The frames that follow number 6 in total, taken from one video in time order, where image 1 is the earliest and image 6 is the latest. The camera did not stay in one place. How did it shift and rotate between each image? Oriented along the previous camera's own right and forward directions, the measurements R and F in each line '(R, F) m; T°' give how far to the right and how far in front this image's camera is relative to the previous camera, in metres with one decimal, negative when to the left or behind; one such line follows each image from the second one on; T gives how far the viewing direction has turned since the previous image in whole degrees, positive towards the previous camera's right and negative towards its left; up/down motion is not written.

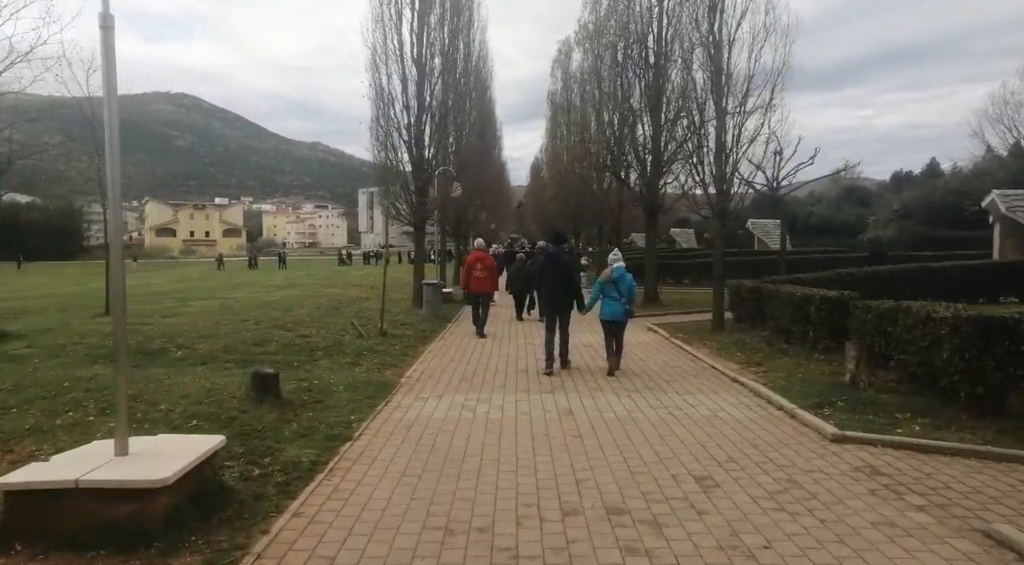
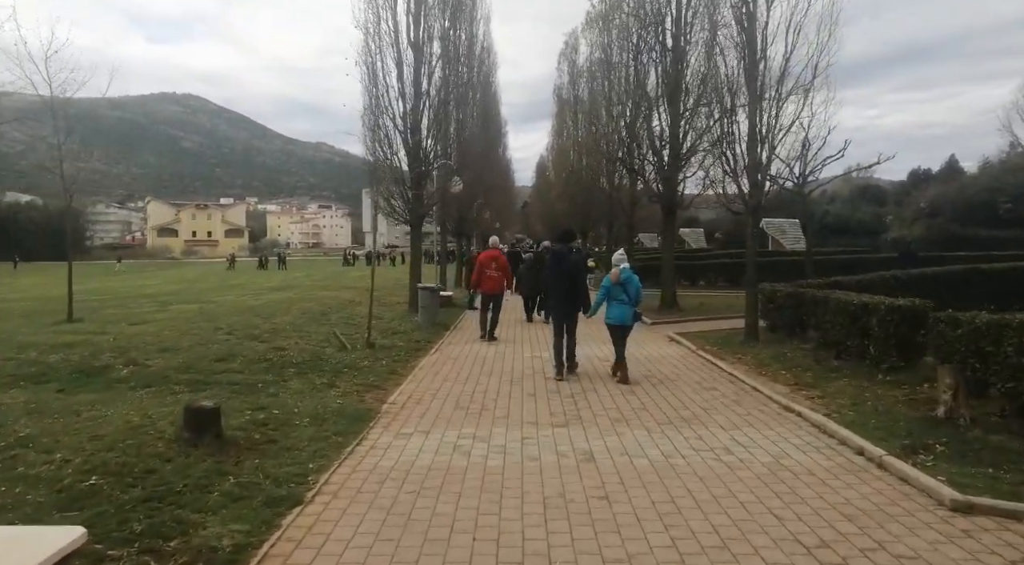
(0.0, +1.6) m; 0°
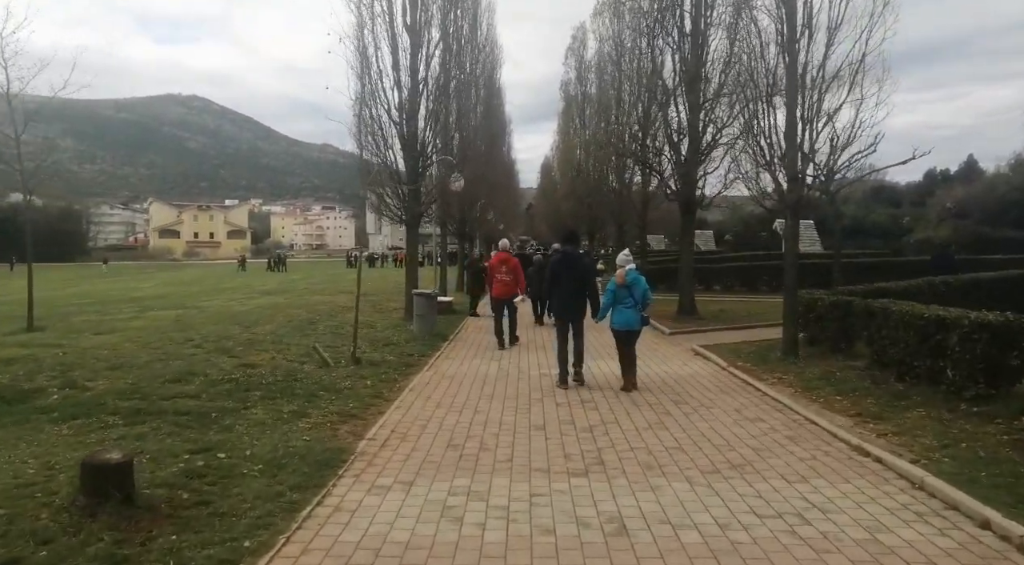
(0.0, +1.4) m; 0°
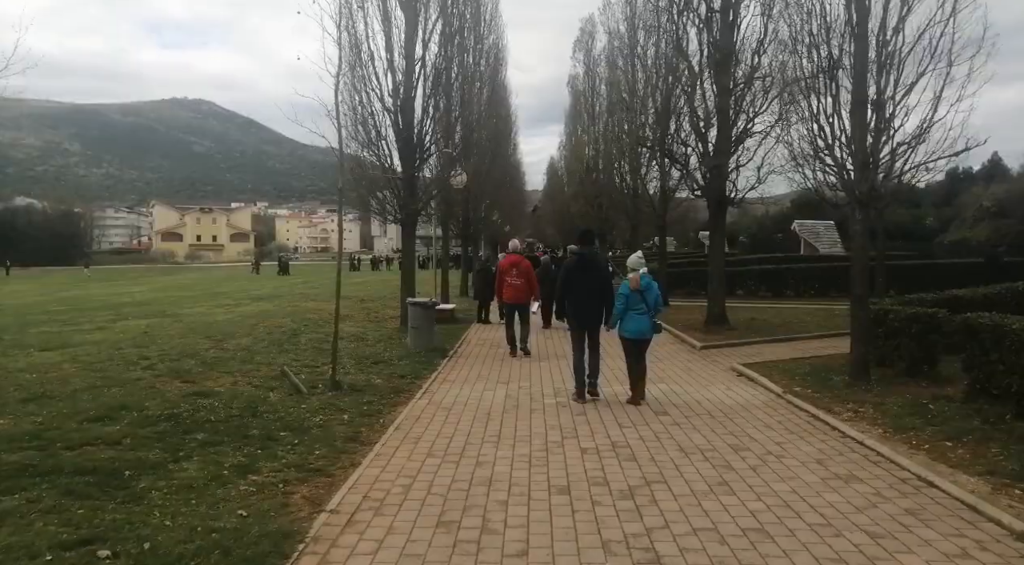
(-0.1, +1.7) m; 0°
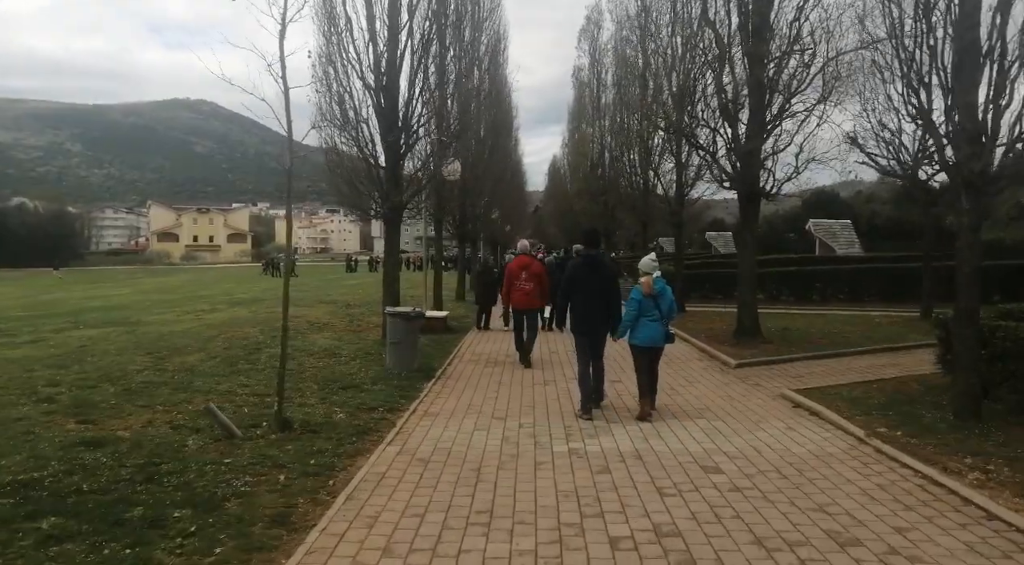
(0.0, +2.0) m; 0°
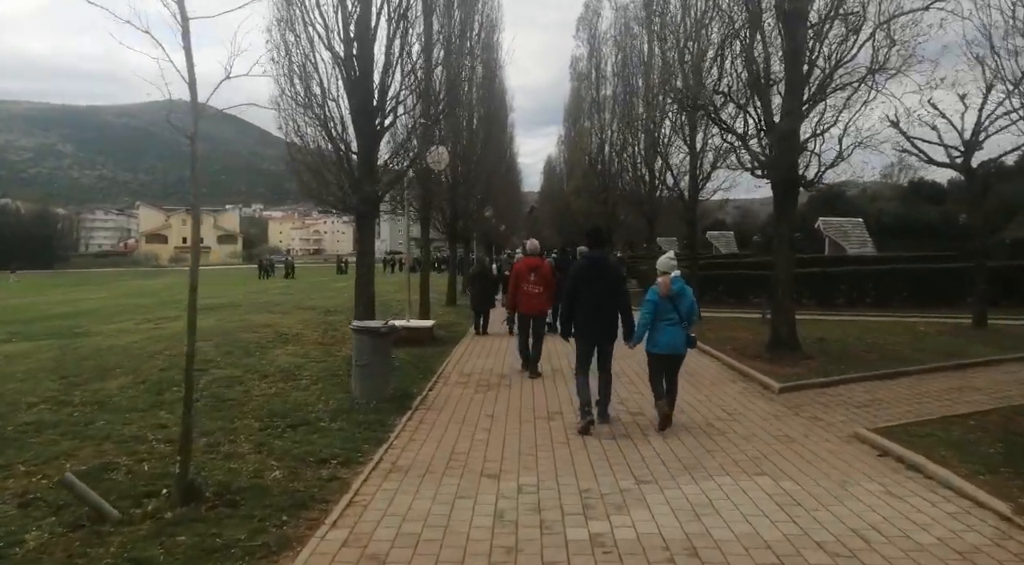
(0.0, +1.9) m; 0°
